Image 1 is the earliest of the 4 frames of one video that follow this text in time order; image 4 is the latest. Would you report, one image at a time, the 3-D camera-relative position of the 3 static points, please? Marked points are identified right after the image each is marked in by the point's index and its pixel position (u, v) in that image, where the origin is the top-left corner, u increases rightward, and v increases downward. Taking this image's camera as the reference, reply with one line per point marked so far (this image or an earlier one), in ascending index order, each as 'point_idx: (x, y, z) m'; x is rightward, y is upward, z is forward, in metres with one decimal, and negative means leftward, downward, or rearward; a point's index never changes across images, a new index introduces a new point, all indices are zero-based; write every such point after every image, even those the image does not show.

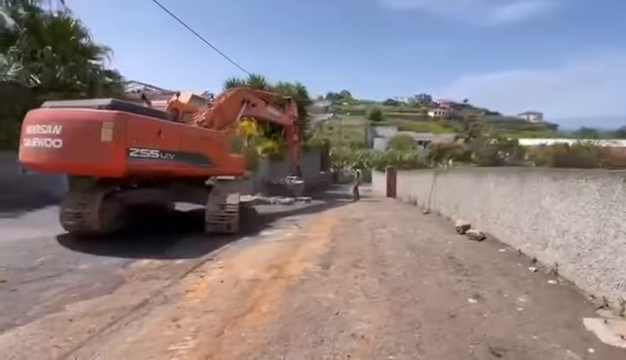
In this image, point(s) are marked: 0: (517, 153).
0: (+13.8, +1.8, +18.0) m
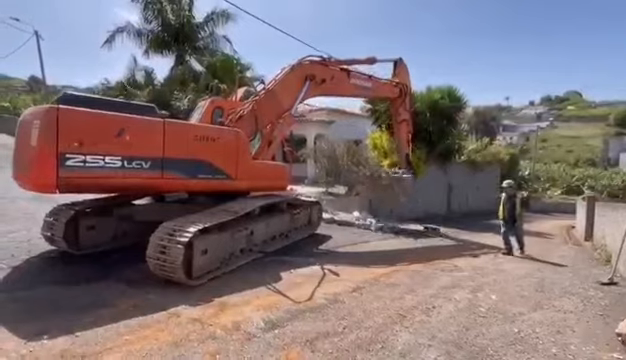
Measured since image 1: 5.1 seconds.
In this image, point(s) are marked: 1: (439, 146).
0: (+22.3, -1.6, +8.7) m
1: (+8.6, +2.2, +18.3) m
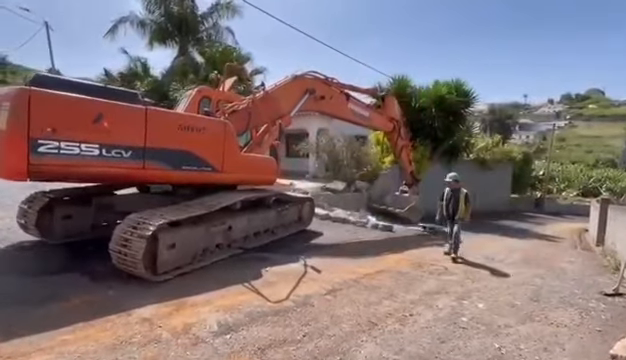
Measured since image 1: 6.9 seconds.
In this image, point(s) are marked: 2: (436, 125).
0: (+22.8, -2.5, +8.8) m
1: (+8.9, +2.5, +17.5) m
2: (+8.2, +3.7, +17.3) m
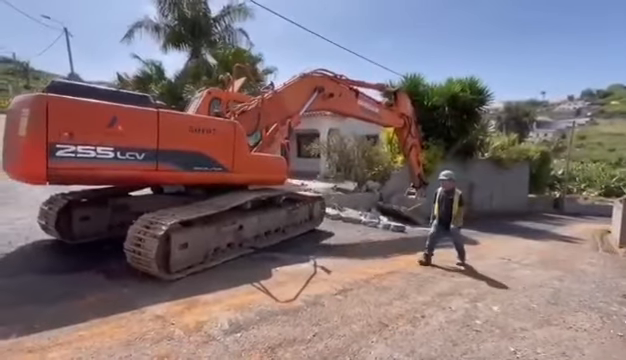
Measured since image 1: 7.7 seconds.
0: (+23.2, -2.5, +8.0) m
1: (+9.6, +2.5, +17.2) m
2: (+8.9, +3.7, +17.0) m
